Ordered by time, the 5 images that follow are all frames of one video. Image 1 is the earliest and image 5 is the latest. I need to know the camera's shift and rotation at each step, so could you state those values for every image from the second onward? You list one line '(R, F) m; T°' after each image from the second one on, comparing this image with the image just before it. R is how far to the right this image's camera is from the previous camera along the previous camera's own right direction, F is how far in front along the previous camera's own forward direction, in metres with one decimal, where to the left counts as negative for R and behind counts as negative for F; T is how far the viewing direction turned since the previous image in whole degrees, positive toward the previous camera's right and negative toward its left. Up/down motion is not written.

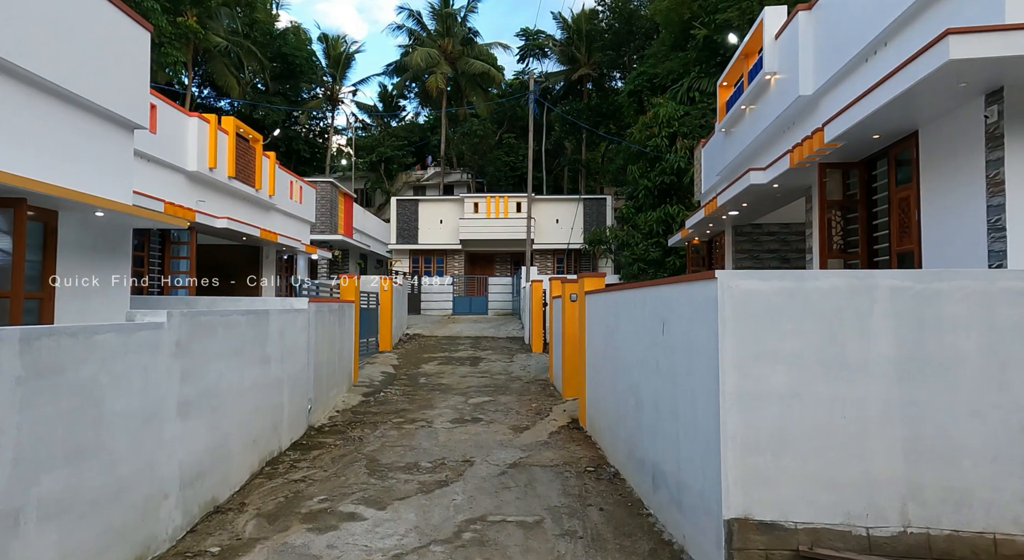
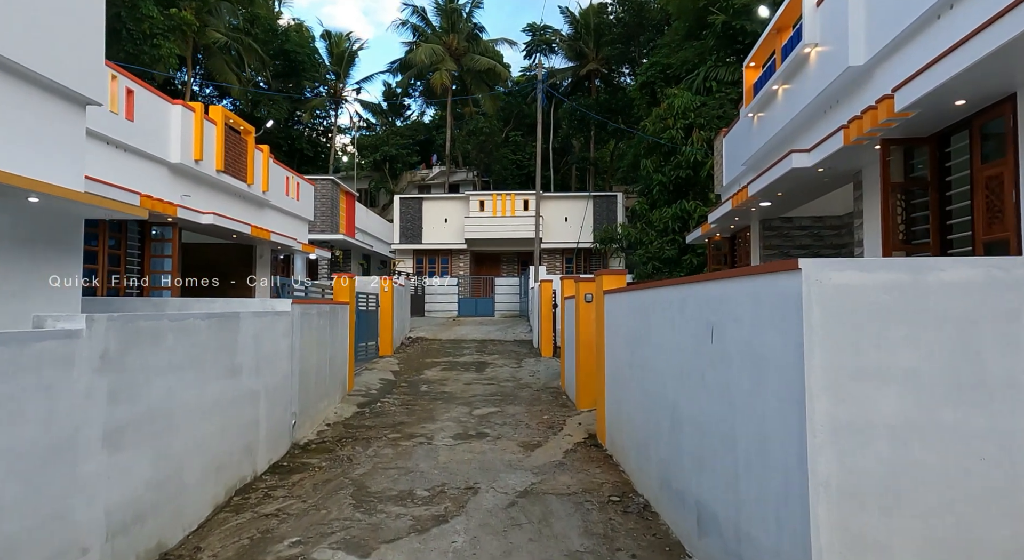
(0.0, +0.9) m; -1°
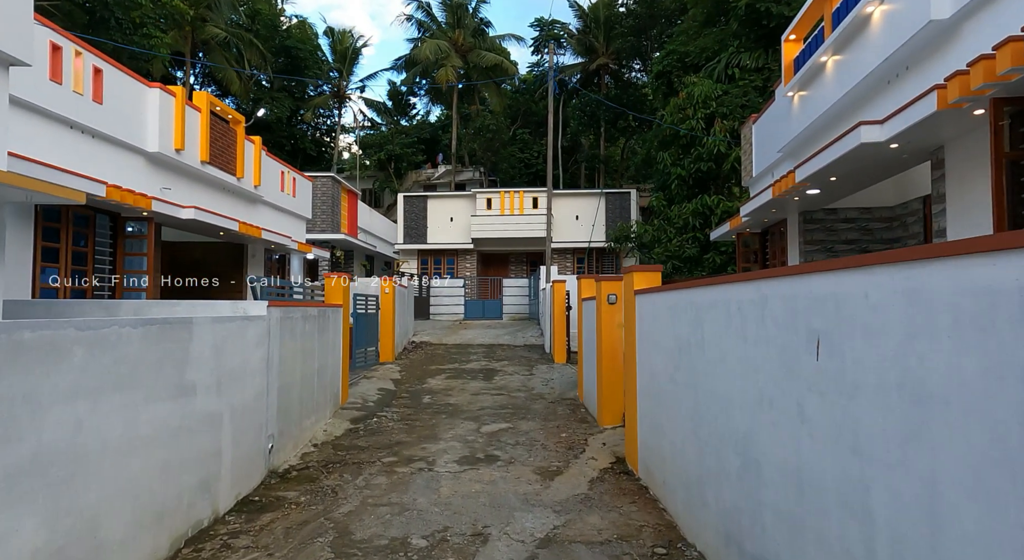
(-0.1, +1.1) m; -1°
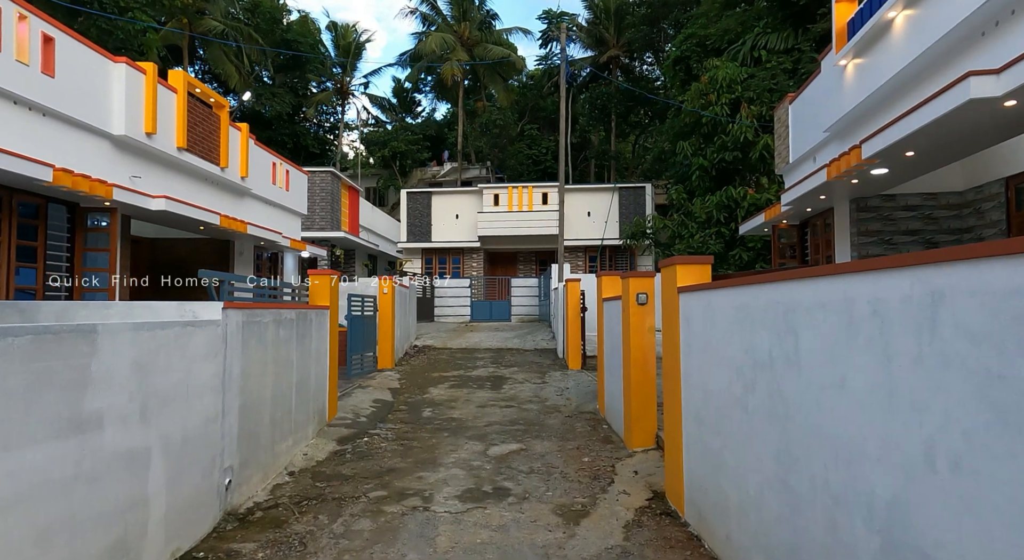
(-0.1, +1.2) m; -1°
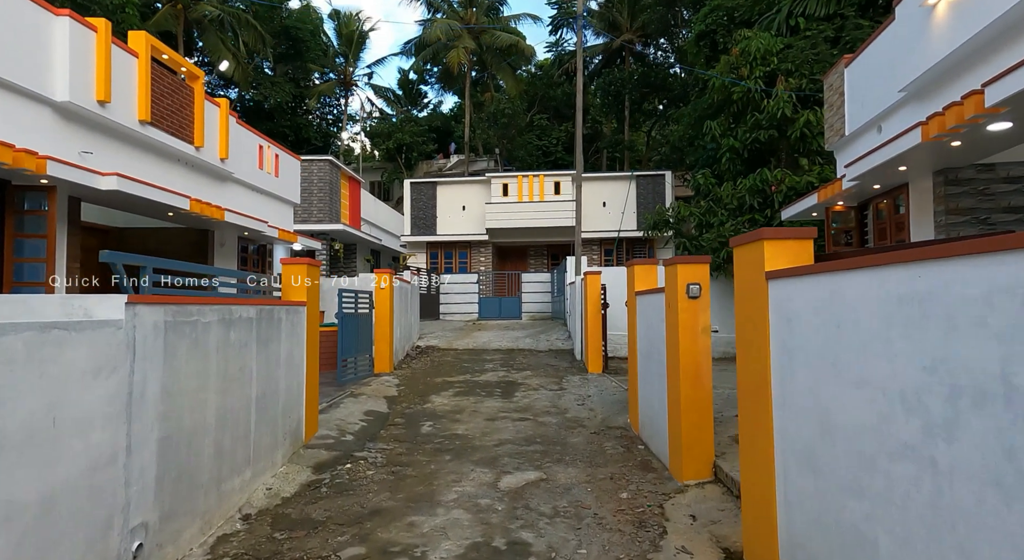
(-0.1, +1.5) m; -1°
